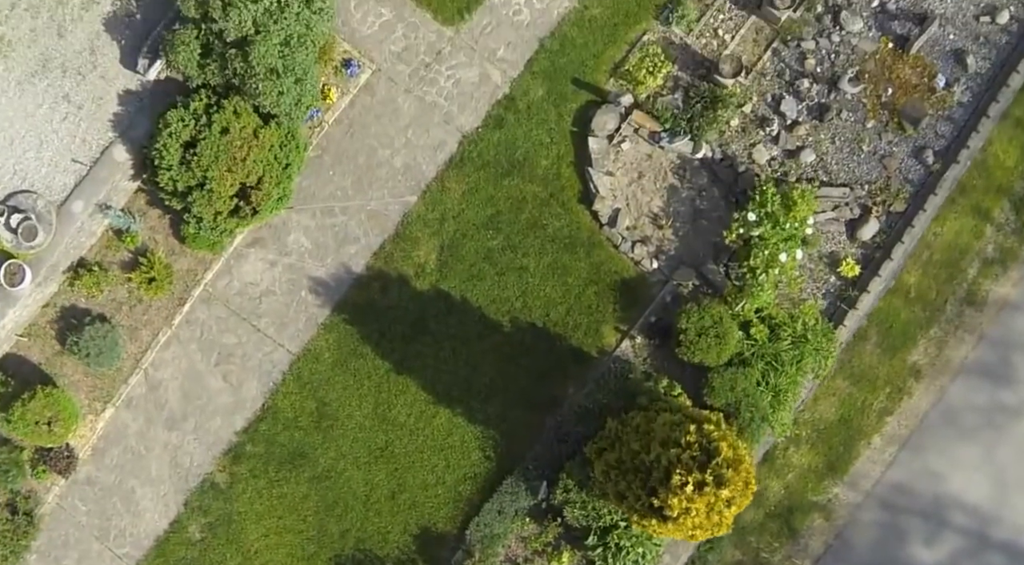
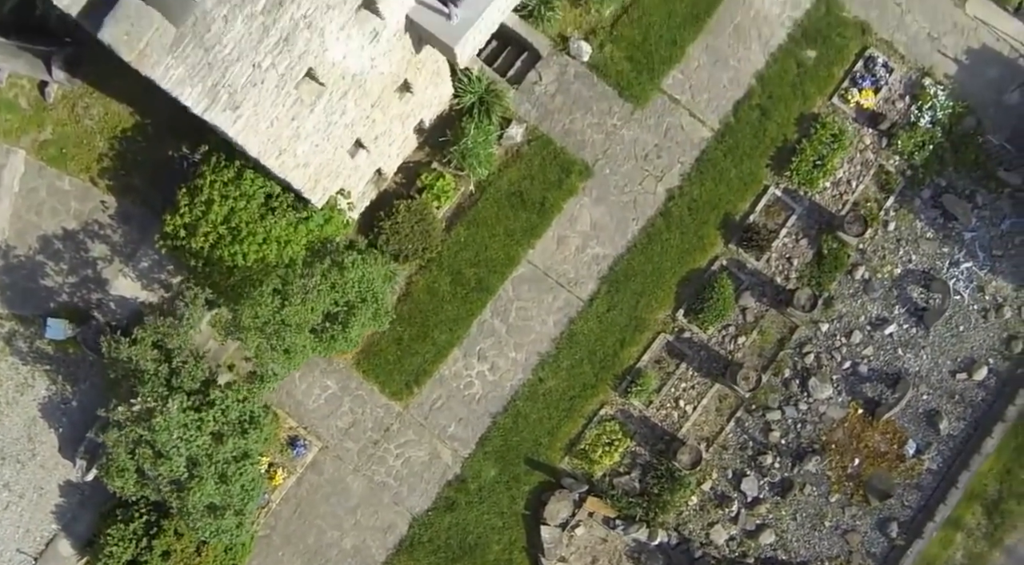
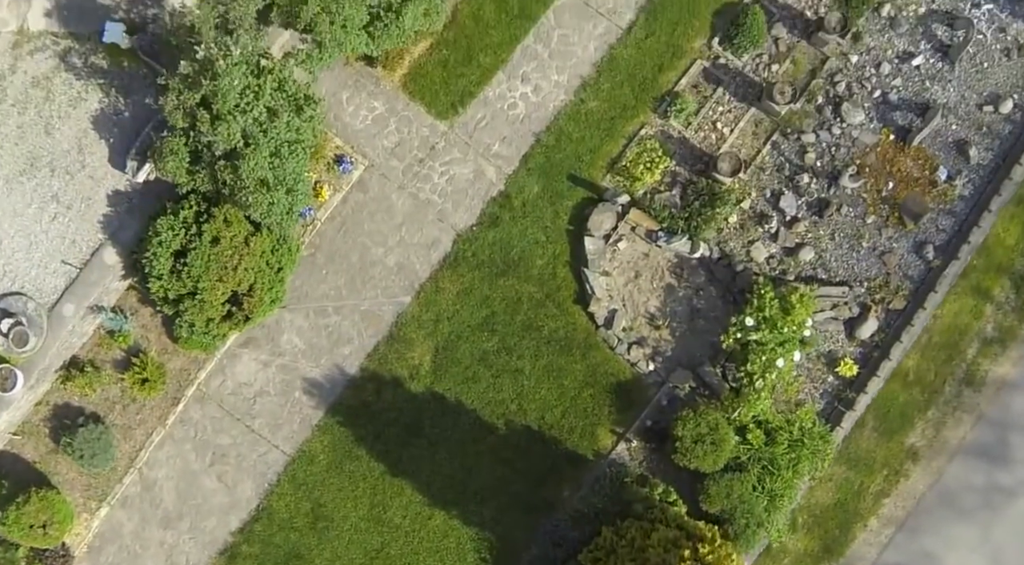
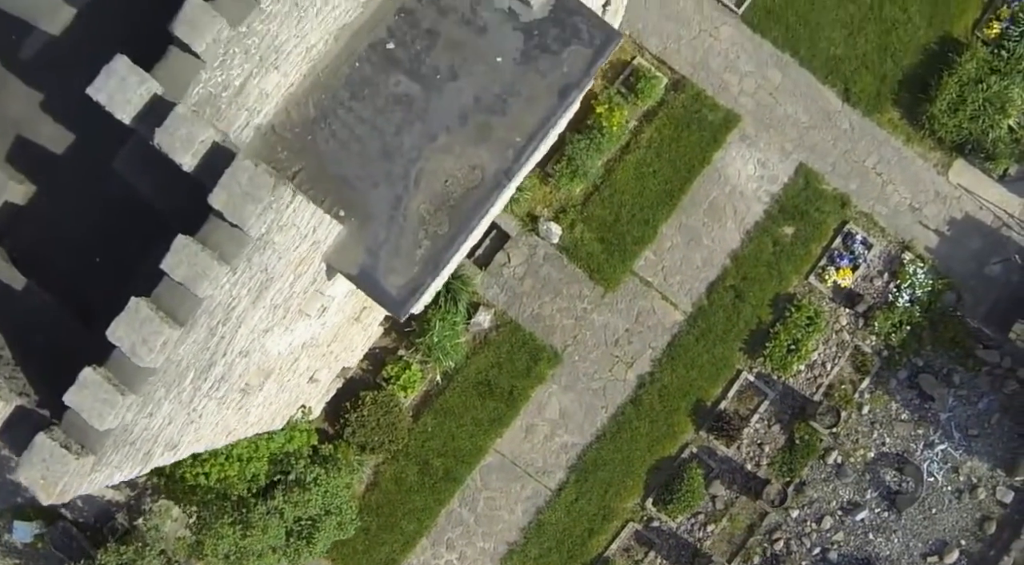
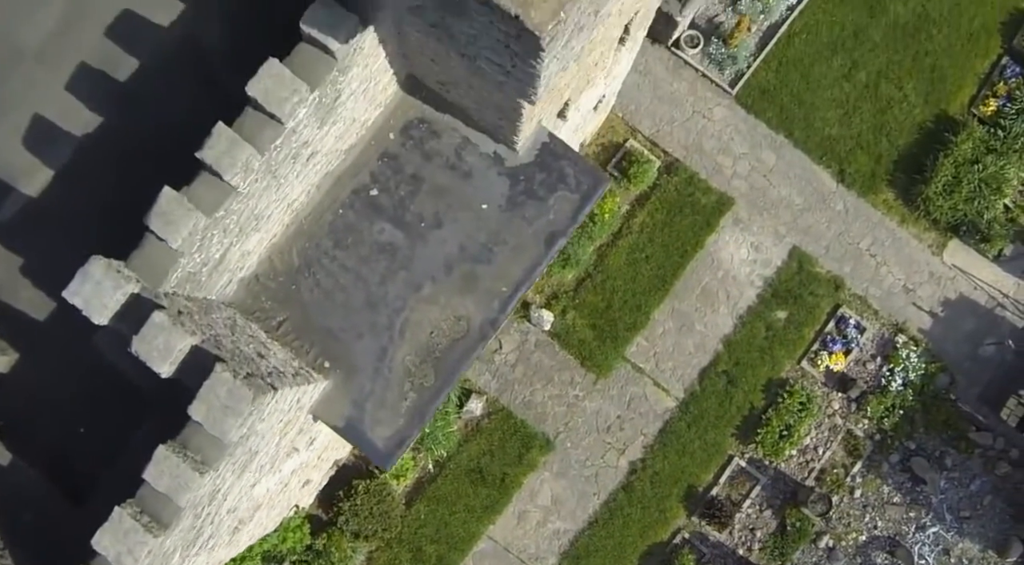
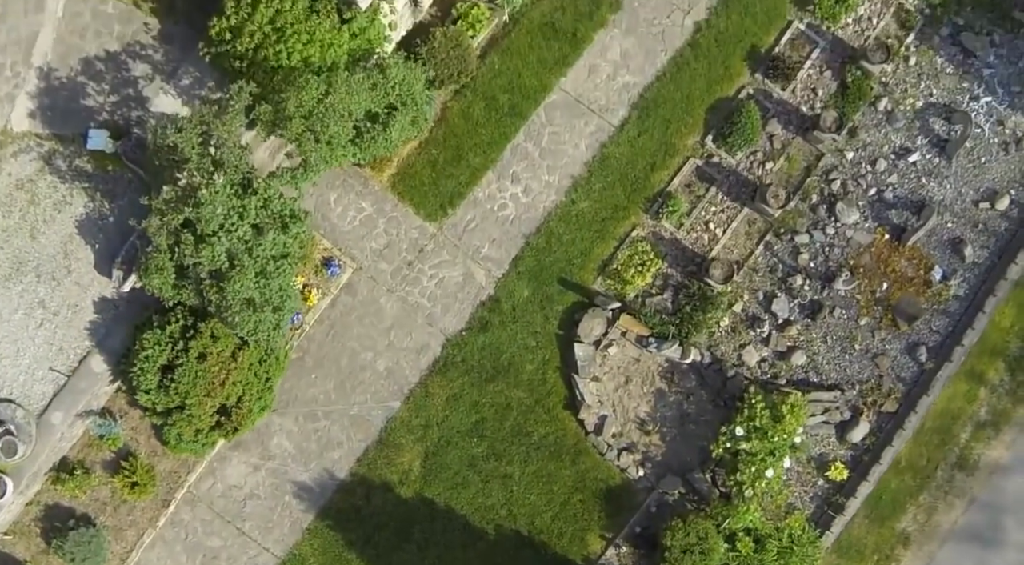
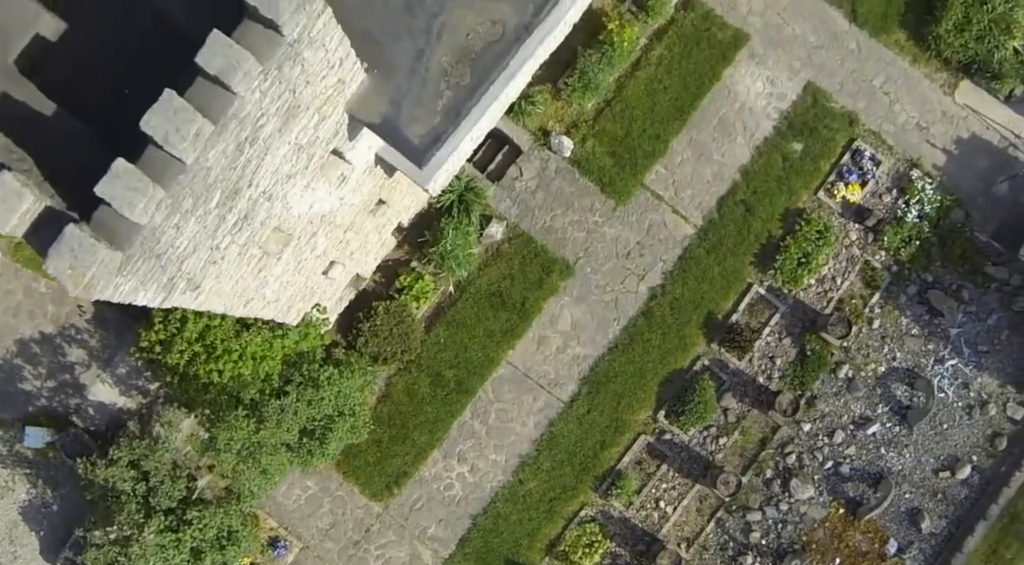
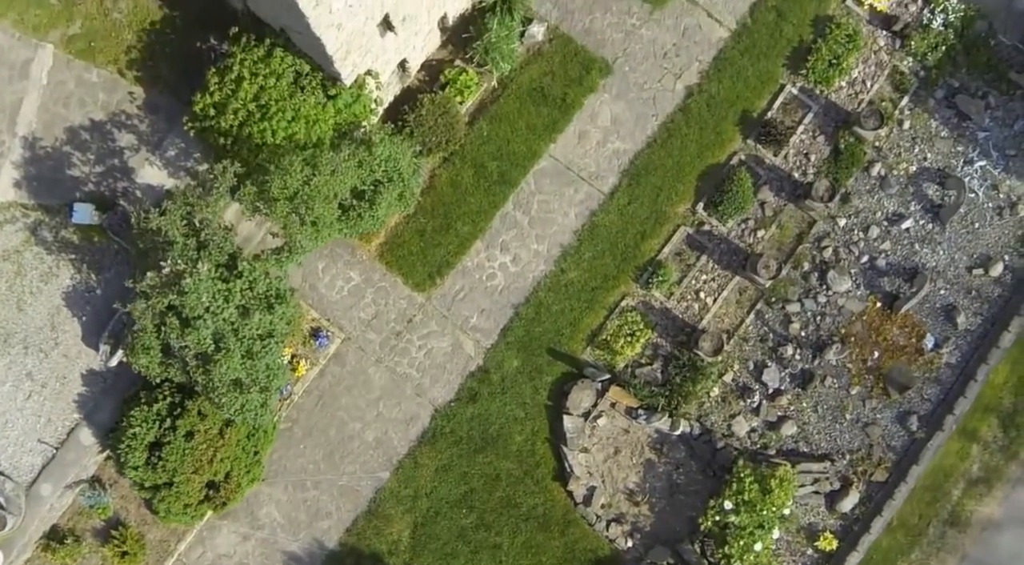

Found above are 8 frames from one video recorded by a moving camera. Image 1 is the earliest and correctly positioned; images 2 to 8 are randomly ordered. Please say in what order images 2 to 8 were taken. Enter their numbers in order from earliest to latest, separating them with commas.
3, 6, 8, 2, 7, 4, 5
